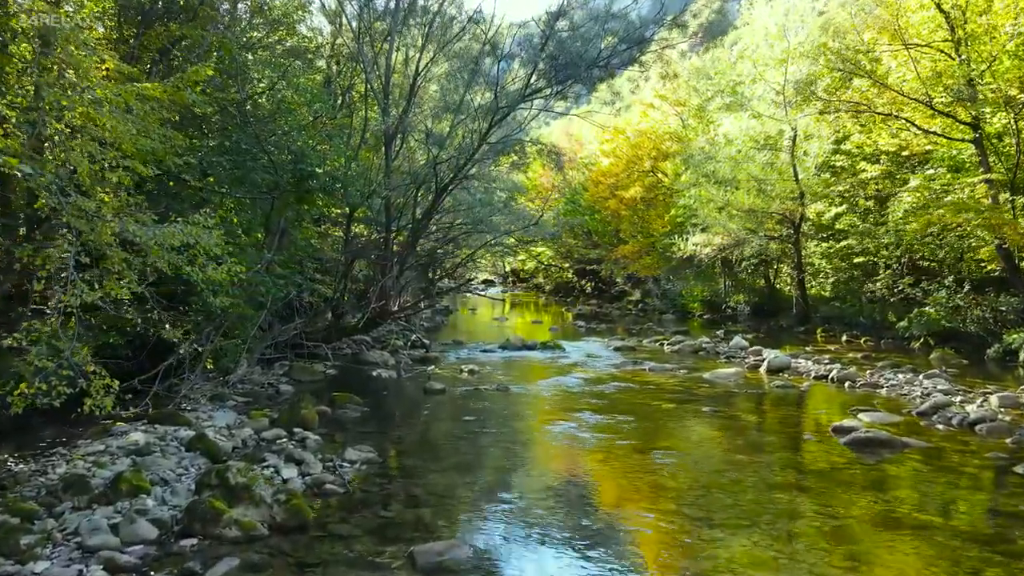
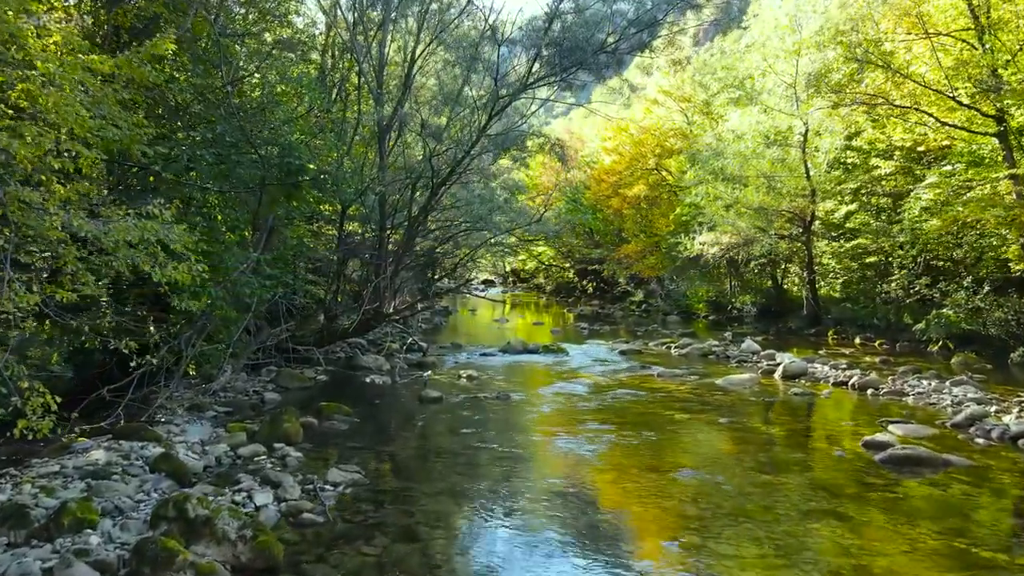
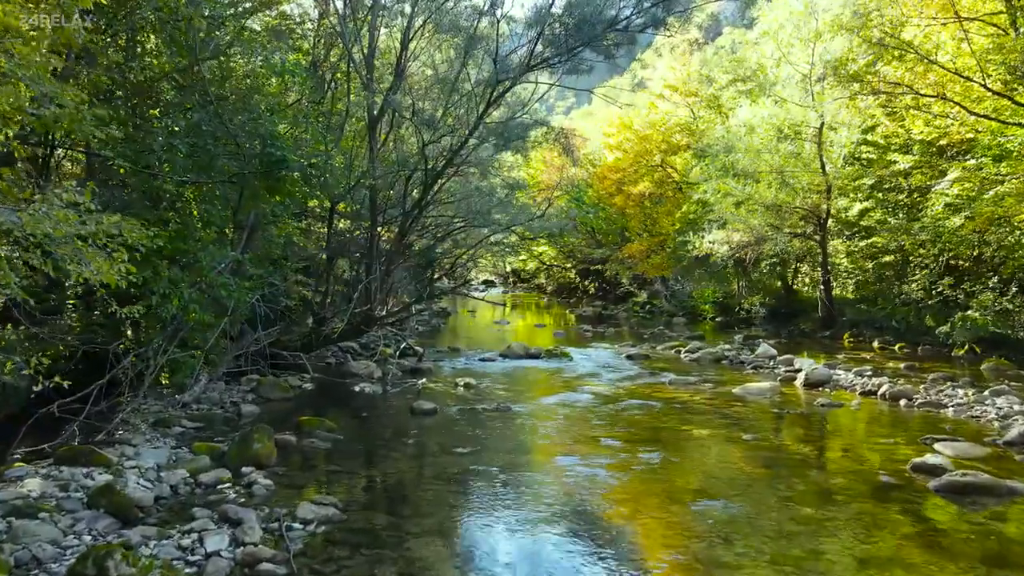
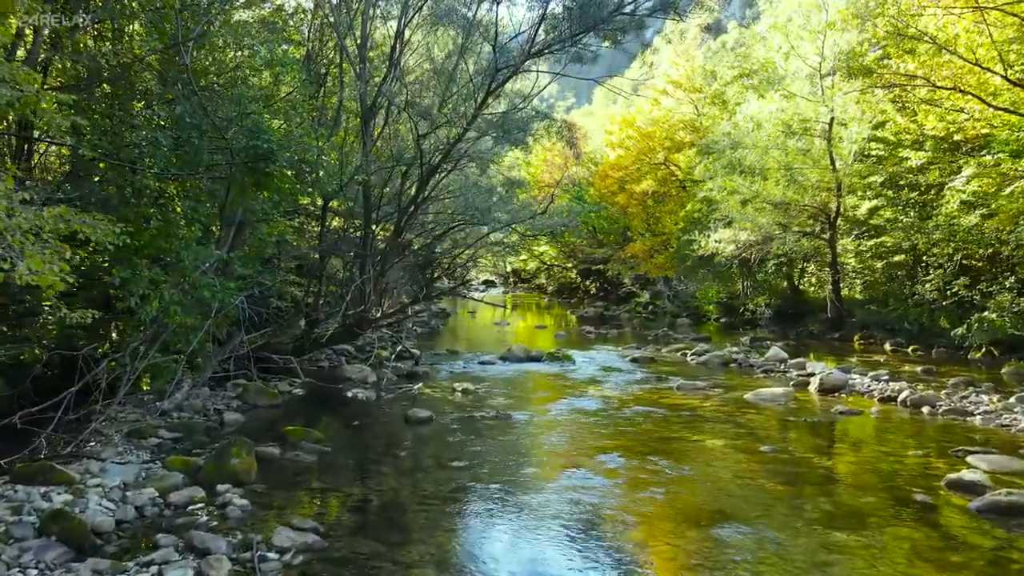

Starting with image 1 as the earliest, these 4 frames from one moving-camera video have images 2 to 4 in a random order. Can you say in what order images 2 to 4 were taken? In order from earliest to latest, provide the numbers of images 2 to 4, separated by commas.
2, 3, 4
